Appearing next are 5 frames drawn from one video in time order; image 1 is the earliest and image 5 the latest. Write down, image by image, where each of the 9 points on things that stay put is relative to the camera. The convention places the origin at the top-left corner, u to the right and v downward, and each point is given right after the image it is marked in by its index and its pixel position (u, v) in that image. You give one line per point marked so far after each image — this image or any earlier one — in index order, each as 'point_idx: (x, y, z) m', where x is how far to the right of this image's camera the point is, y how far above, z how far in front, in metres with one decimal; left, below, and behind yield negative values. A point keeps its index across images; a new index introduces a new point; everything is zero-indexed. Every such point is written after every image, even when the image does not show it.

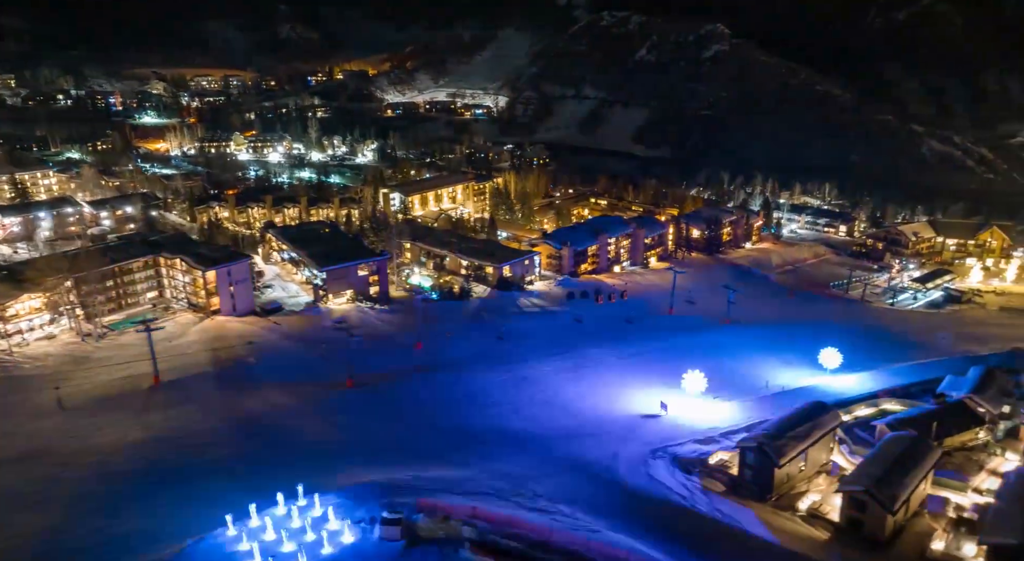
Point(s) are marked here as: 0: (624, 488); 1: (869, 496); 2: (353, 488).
0: (+1.9, -3.4, +10.8) m
1: (+5.4, -3.3, +9.9) m
2: (-2.2, -3.0, +9.5) m
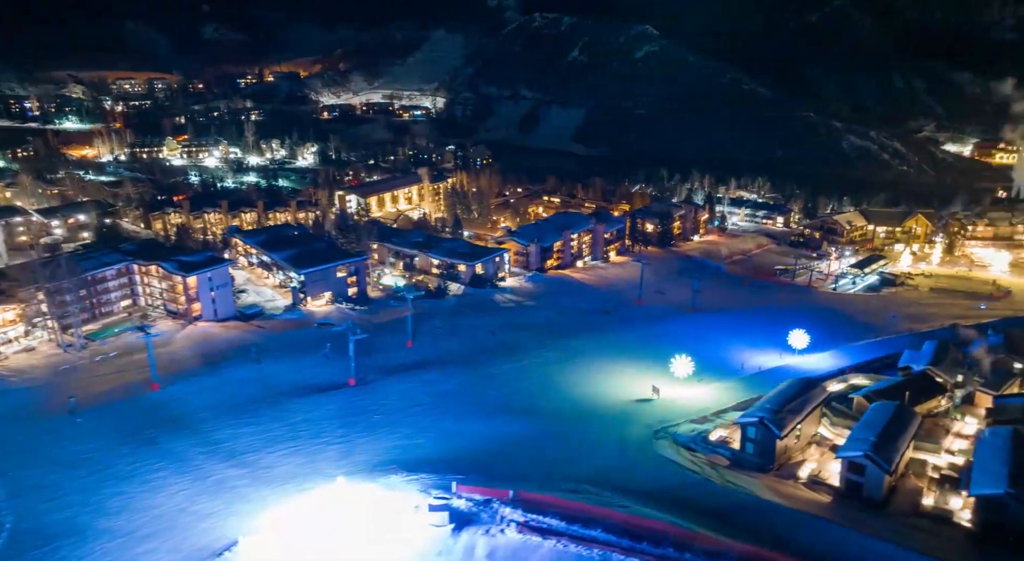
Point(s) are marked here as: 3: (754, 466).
0: (+2.2, -3.2, +11.2) m
1: (+5.8, -2.9, +10.6) m
2: (-1.8, -2.9, +9.6) m
3: (+4.4, -3.3, +11.8) m
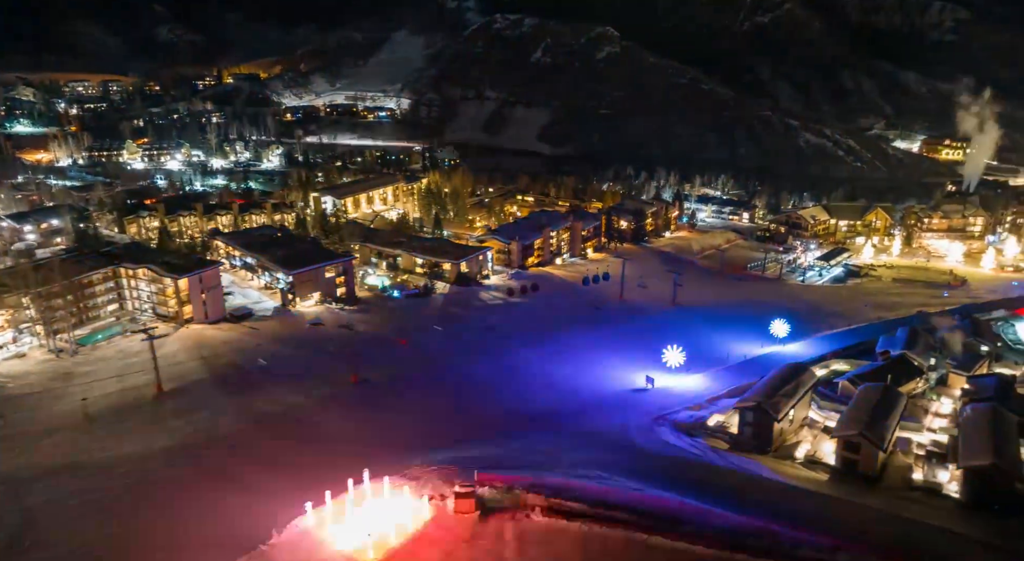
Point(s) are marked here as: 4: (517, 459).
0: (+2.3, -3.0, +11.6) m
1: (+6.0, -2.7, +11.2) m
2: (-1.5, -2.9, +9.7) m
3: (+4.5, -3.1, +12.3) m
4: (+0.1, -2.9, +10.7) m
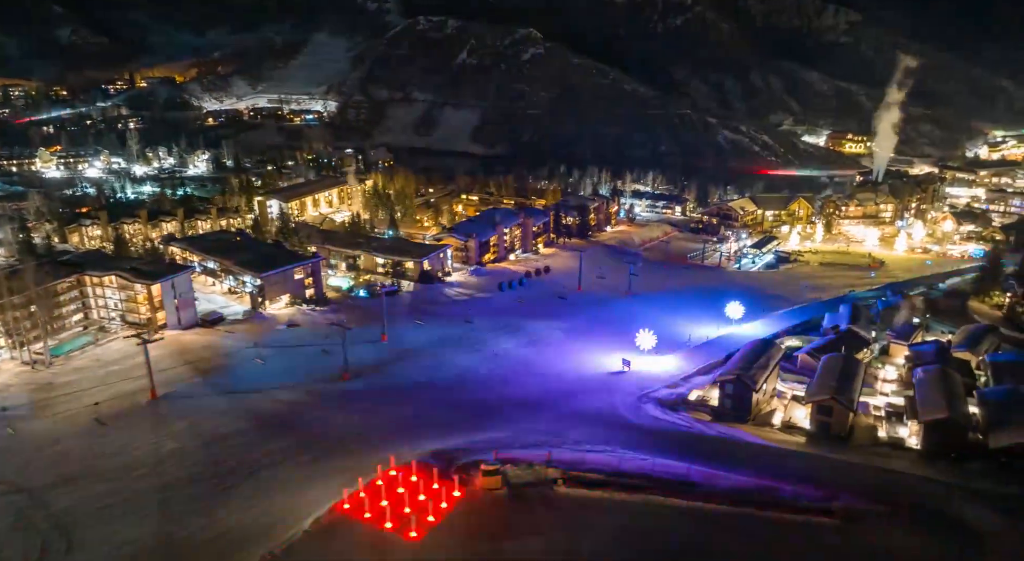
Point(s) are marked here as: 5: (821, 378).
0: (+2.4, -2.8, +12.3) m
1: (+6.0, -2.3, +12.2) m
2: (-1.3, -2.7, +10.0) m
3: (+4.4, -2.8, +13.2) m
4: (+0.2, -2.7, +11.1) m
5: (+6.2, -1.9, +13.2) m
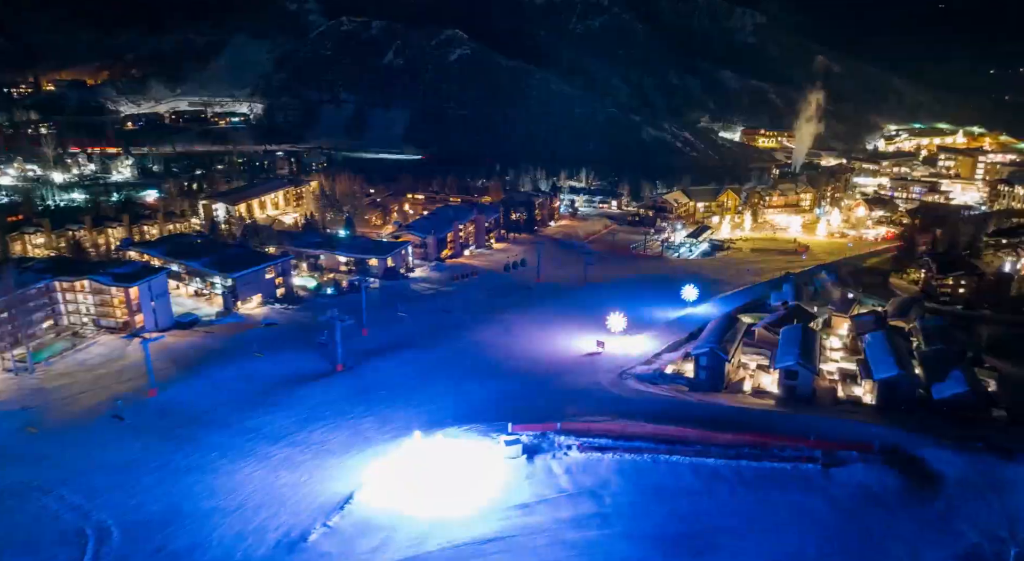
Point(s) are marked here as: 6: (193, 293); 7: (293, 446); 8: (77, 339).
0: (+2.3, -2.4, +13.1) m
1: (+5.9, -1.8, +13.5) m
2: (-1.1, -2.5, +10.5) m
3: (+4.2, -2.3, +14.2) m
4: (+0.3, -2.4, +11.8) m
5: (+6.0, -1.4, +14.5) m
6: (-9.2, -0.4, +18.9) m
7: (-3.4, -2.6, +10.0) m
8: (-9.5, -1.3, +14.3) m
